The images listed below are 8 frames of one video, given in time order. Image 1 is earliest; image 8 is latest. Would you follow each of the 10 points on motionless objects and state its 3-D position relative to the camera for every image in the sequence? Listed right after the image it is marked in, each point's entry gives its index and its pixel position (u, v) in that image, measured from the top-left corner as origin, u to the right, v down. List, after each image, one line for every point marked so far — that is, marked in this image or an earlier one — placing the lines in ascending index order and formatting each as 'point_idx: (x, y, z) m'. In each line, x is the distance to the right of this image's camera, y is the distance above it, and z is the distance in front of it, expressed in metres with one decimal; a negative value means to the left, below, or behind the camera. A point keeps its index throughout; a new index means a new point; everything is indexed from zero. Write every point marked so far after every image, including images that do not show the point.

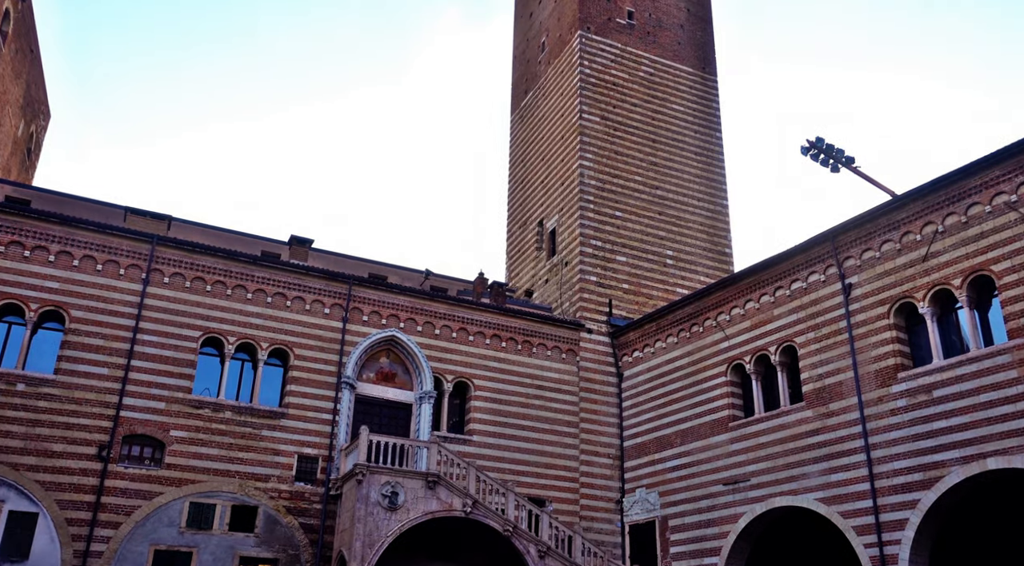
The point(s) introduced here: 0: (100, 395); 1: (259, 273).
0: (-6.2, -1.7, +15.4) m
1: (-4.3, +0.2, +17.1) m
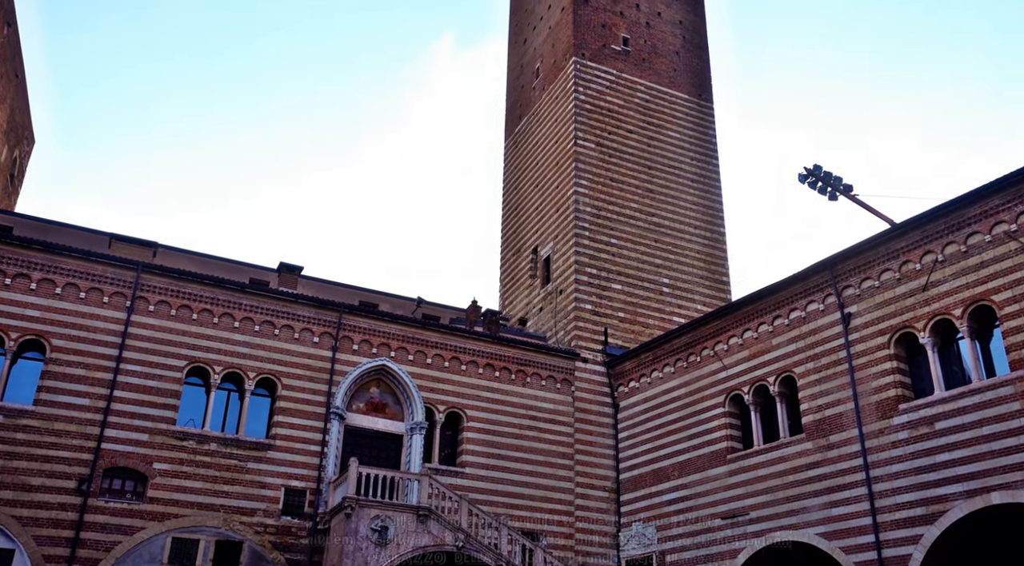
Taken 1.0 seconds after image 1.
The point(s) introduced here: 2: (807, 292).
0: (-6.3, -2.1, +14.9) m
1: (-4.4, -0.3, +16.7) m
2: (+4.6, -0.1, +15.7) m
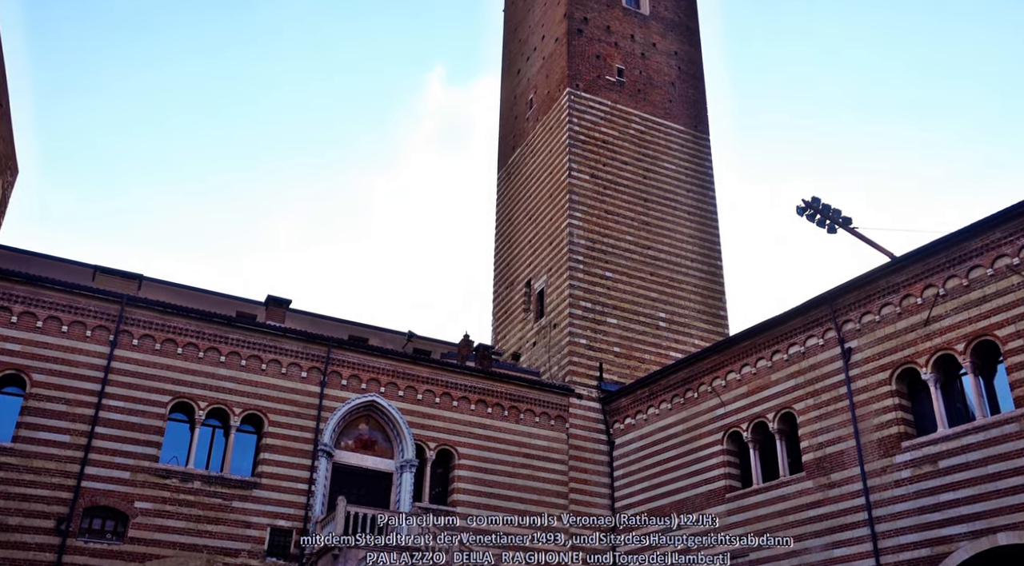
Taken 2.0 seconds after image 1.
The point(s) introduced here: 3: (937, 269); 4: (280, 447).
0: (-6.5, -2.6, +14.5) m
1: (-4.5, -0.8, +16.4) m
2: (+4.5, -0.7, +15.4) m
3: (+5.8, +0.2, +13.8) m
4: (-3.7, -2.6, +16.0) m
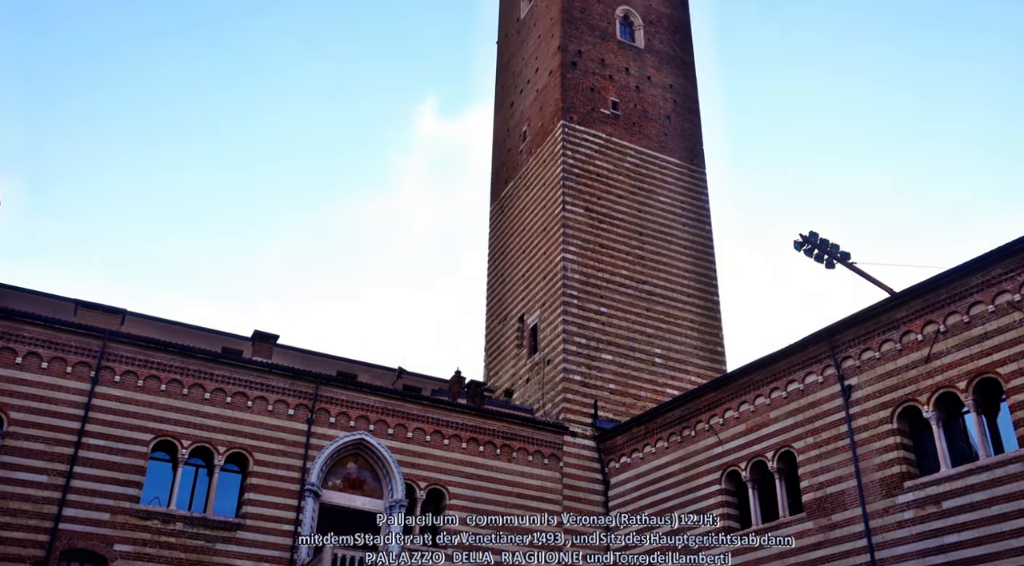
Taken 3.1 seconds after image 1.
0: (-6.6, -3.1, +14.0) m
1: (-4.6, -1.4, +16.0) m
2: (+4.3, -1.2, +15.0) m
3: (+5.7, -0.3, +13.5) m
4: (-3.8, -3.1, +15.5) m
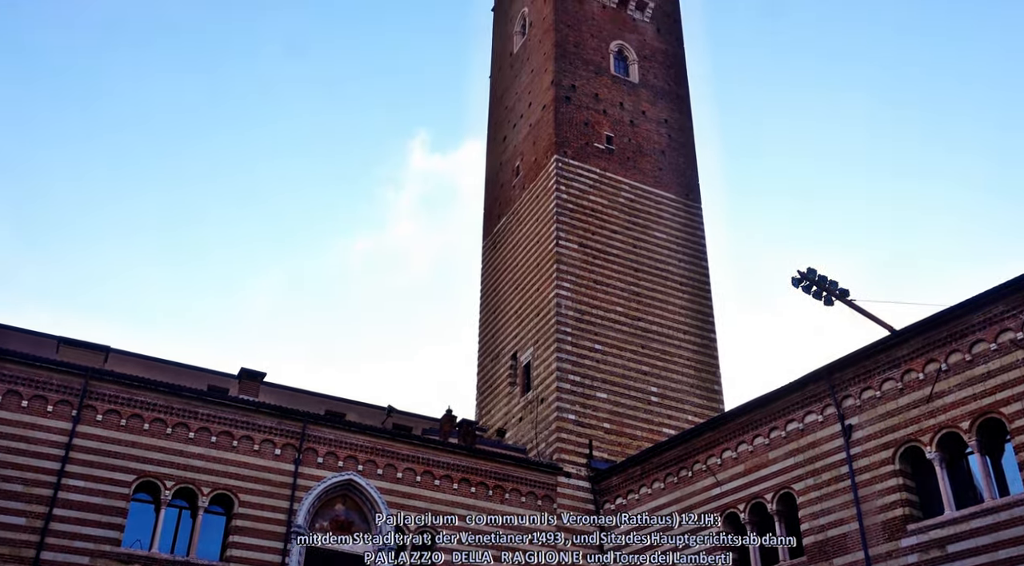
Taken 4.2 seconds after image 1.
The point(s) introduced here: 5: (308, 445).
0: (-6.7, -3.6, +13.6) m
1: (-4.7, -2.0, +15.6) m
2: (+4.2, -1.7, +14.7) m
3: (+5.5, -0.8, +13.2) m
4: (-3.9, -3.7, +15.1) m
5: (-3.3, -2.6, +16.1) m
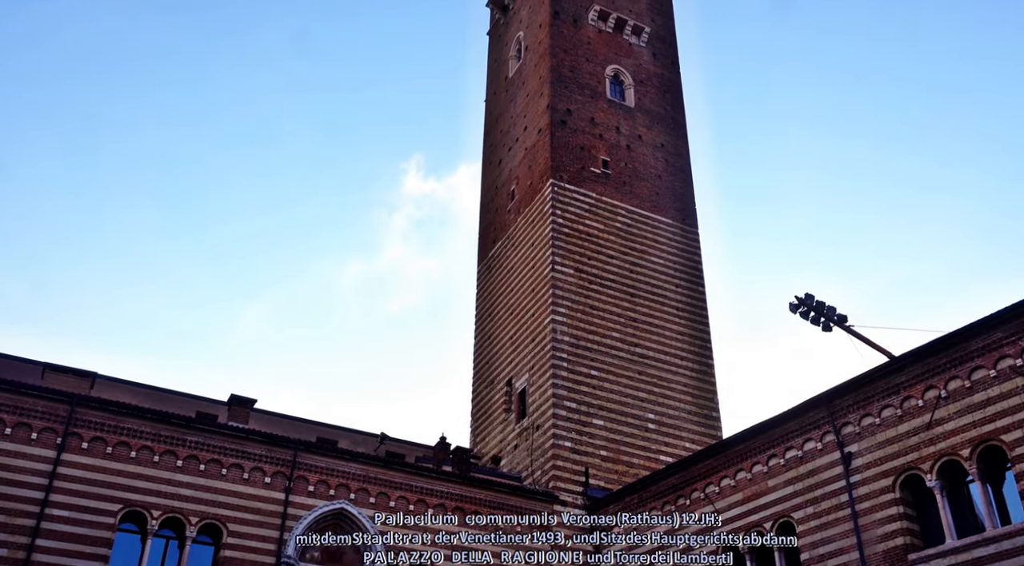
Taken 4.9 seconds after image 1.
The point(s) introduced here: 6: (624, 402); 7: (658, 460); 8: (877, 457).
0: (-6.8, -3.9, +13.3) m
1: (-4.8, -2.3, +15.3) m
2: (+4.1, -2.1, +14.4) m
3: (+5.5, -1.1, +12.9) m
4: (-4.0, -4.1, +14.8) m
5: (-3.3, -3.0, +15.8) m
6: (+2.1, -2.3, +19.3) m
7: (+2.7, -3.3, +19.1) m
8: (+4.8, -2.3, +13.3) m
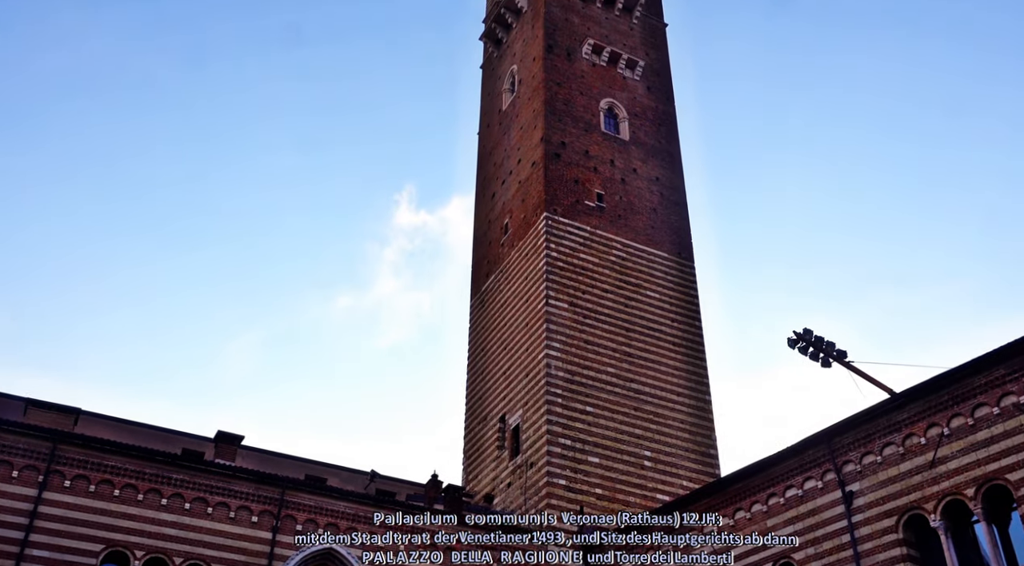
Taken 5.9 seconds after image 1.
0: (-6.9, -4.3, +12.8) m
1: (-4.9, -2.8, +15.0) m
2: (+4.0, -2.6, +14.1) m
3: (+5.4, -1.5, +12.7) m
4: (-4.1, -4.5, +14.4) m
5: (-3.4, -3.5, +15.5) m
6: (+2.0, -2.9, +19.0) m
7: (+2.6, -4.0, +18.7) m
8: (+4.7, -2.7, +12.9) m
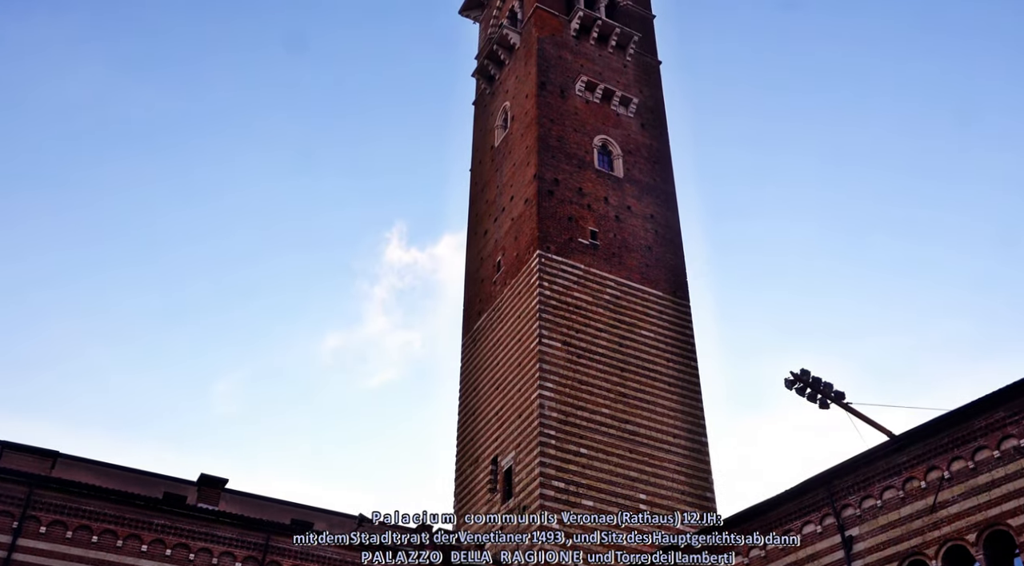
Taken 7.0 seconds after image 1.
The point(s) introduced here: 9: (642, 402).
0: (-7.0, -4.8, +12.3) m
1: (-5.1, -3.4, +14.5) m
2: (+3.9, -3.1, +13.7) m
3: (+5.3, -2.0, +12.3) m
4: (-4.2, -5.1, +13.9) m
5: (-3.6, -4.1, +15.0) m
6: (+1.9, -3.6, +18.6) m
7: (+2.5, -4.7, +18.2) m
8: (+4.6, -3.2, +12.6) m
9: (+2.6, -2.3, +19.8) m
